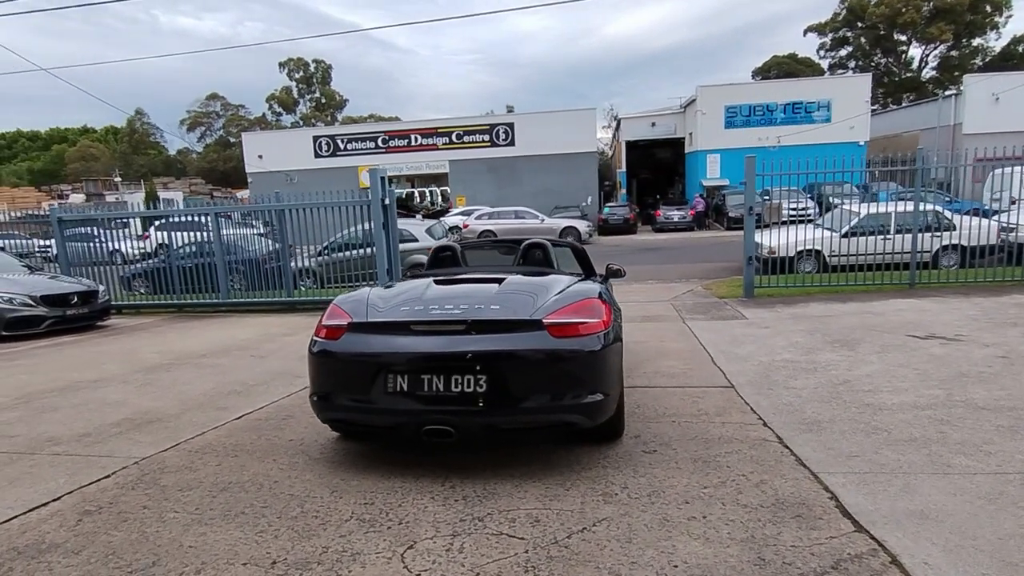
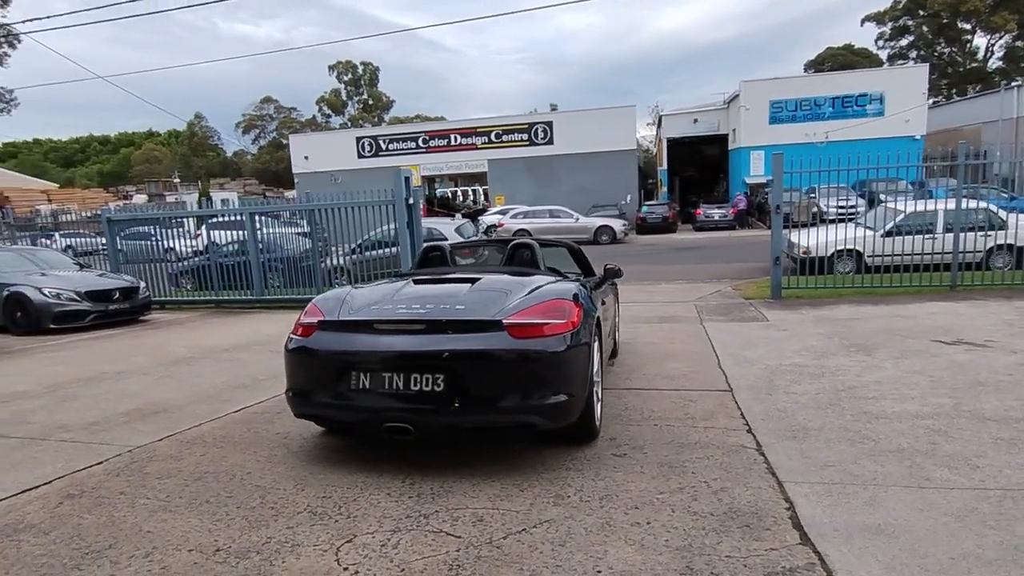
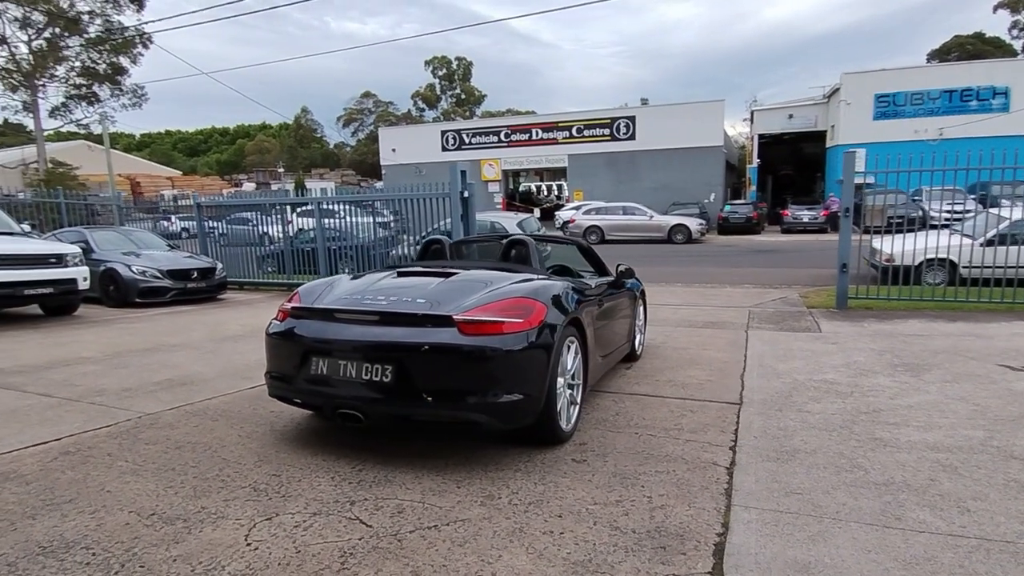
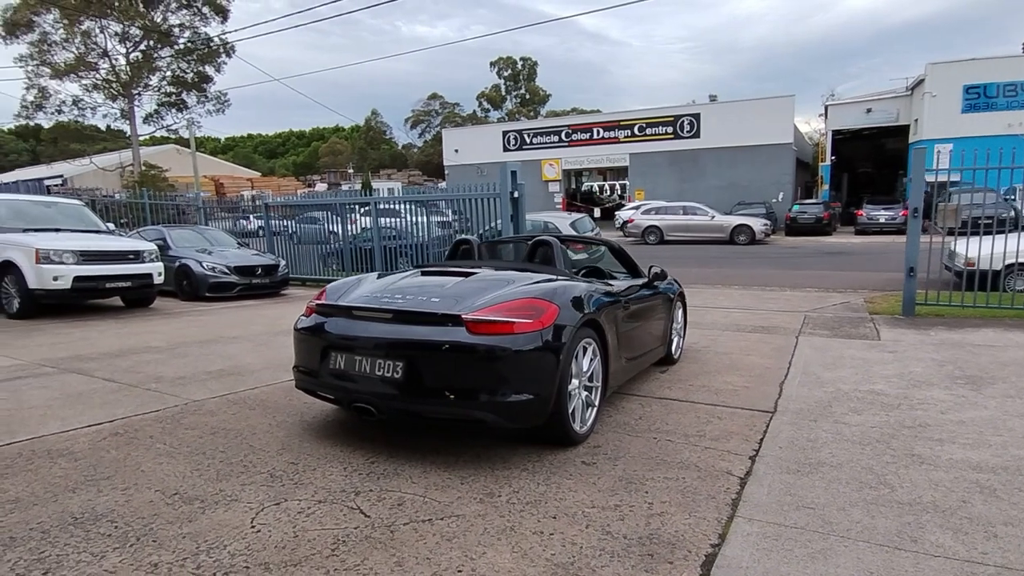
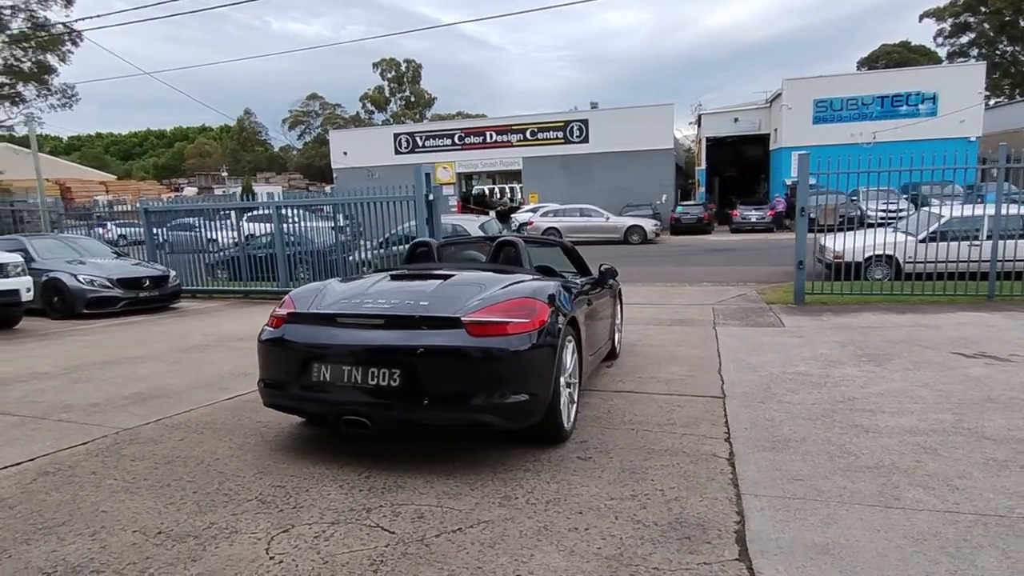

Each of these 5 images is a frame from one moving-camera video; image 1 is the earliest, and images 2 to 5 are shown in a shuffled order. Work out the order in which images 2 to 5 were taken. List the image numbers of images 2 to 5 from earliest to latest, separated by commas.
2, 5, 3, 4
